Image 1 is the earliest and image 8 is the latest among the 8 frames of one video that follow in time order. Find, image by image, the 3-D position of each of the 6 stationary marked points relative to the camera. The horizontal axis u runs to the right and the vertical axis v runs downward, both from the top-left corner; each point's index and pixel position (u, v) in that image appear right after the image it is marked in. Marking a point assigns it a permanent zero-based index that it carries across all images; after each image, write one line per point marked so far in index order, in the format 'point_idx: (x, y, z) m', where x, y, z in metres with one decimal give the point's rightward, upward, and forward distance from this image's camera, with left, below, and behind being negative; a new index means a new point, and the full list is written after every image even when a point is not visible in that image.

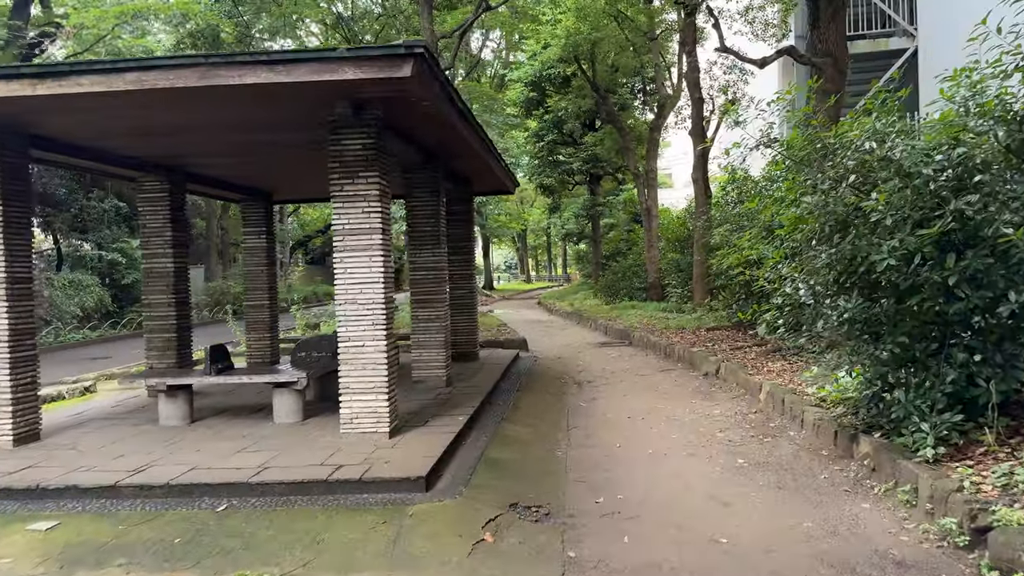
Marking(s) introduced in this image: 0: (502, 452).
0: (-0.1, -1.2, +5.8) m
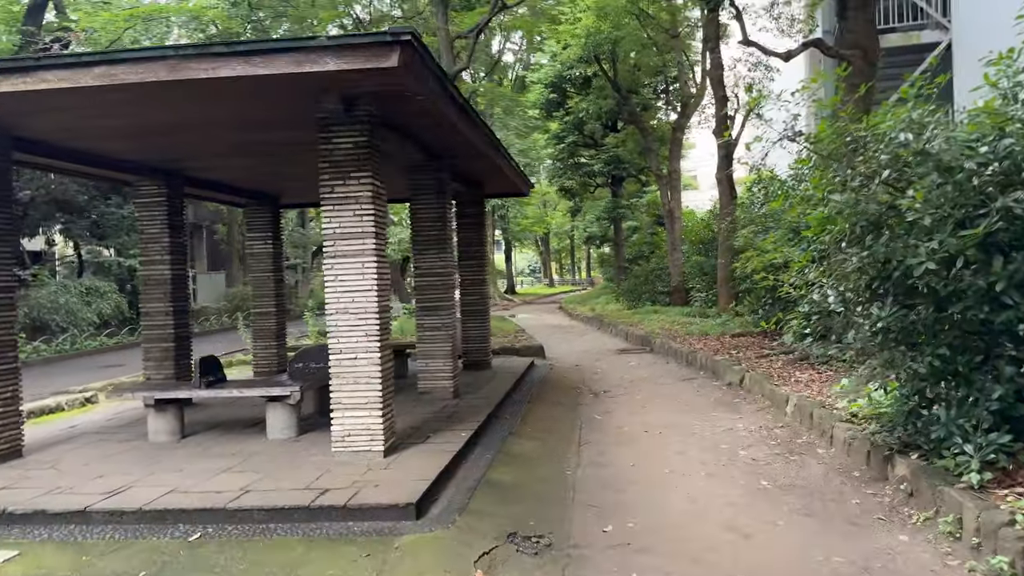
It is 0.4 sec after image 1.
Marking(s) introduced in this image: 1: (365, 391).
0: (-0.1, -1.2, +5.4) m
1: (-0.9, -0.7, +5.2) m
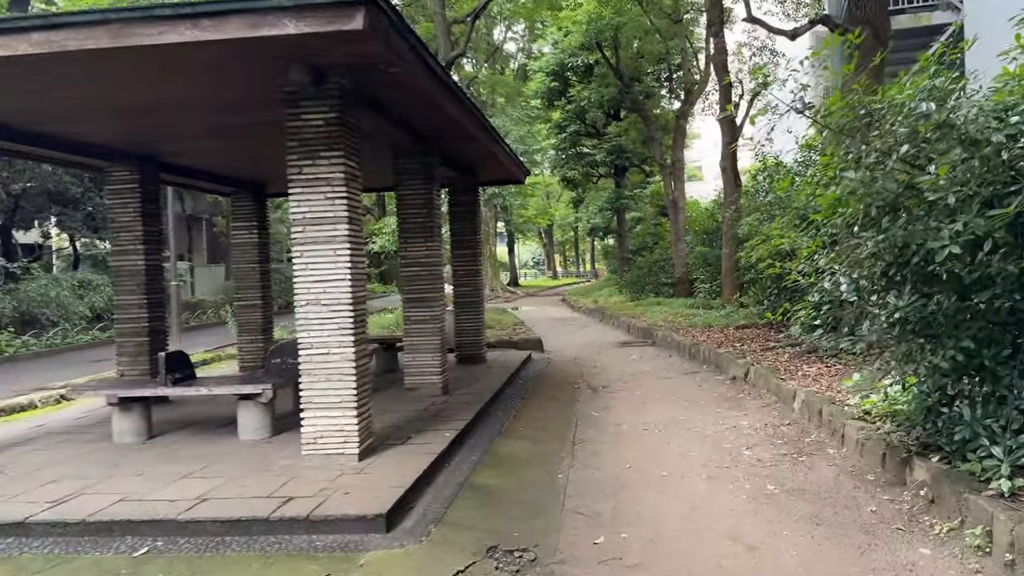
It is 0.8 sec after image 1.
0: (-0.1, -1.1, +5.0) m
1: (-1.0, -0.6, +4.8) m
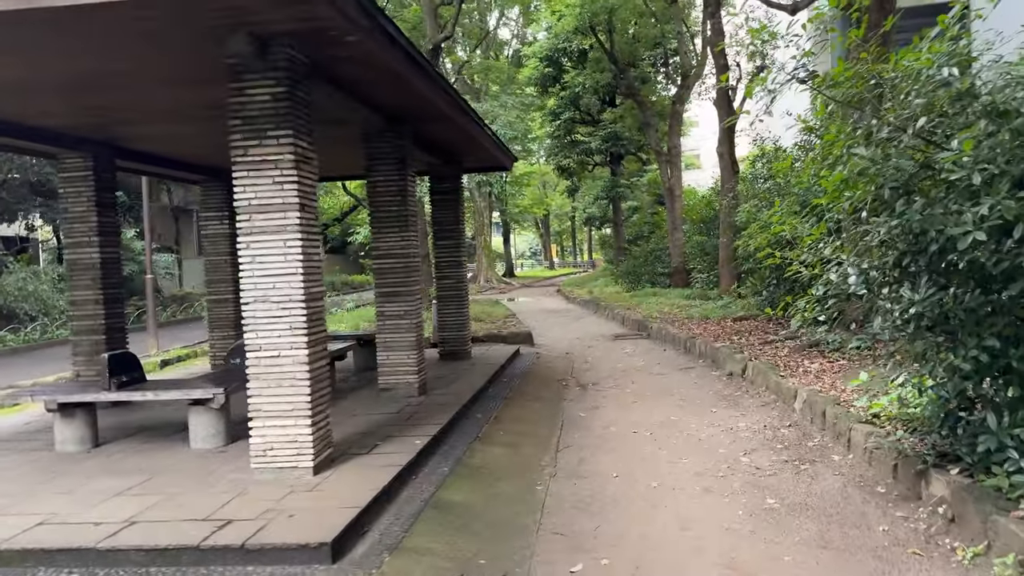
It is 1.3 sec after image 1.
0: (-0.3, -1.1, +4.5) m
1: (-1.2, -0.6, +4.4) m
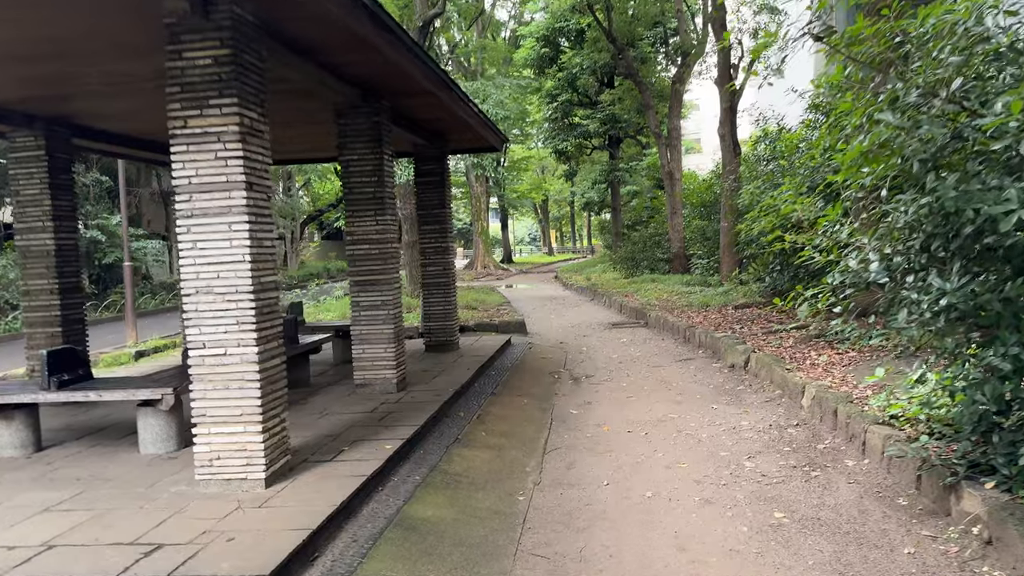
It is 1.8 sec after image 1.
0: (-0.4, -1.1, +4.1) m
1: (-1.3, -0.5, +3.9) m
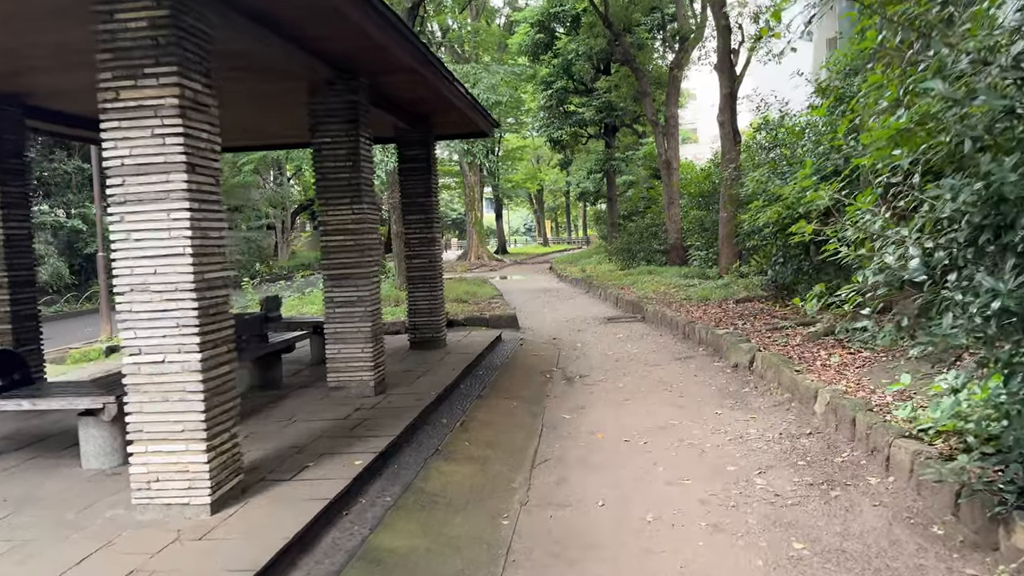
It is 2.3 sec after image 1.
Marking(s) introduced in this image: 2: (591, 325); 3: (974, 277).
0: (-0.5, -1.0, +3.6) m
1: (-1.4, -0.5, +3.4) m
2: (+1.1, -0.5, +11.6) m
3: (+1.7, 0.0, +3.0) m
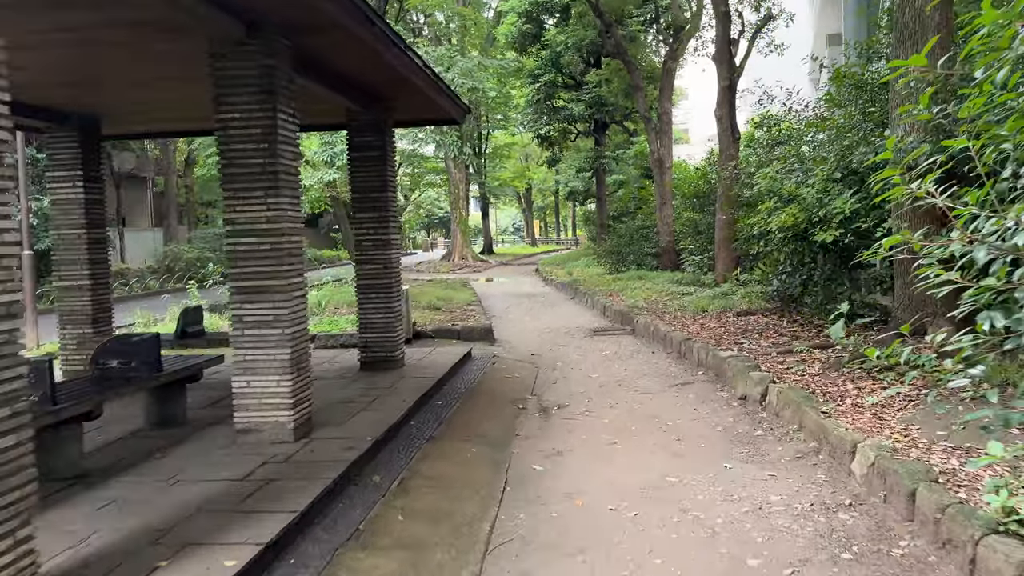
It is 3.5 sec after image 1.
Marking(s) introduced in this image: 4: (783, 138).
0: (-0.7, -1.1, +2.4) m
1: (-1.6, -0.6, +2.2) m
2: (+0.8, -0.6, +10.4) m
3: (+1.5, -0.1, +1.8) m
4: (+3.4, +1.9, +10.5) m
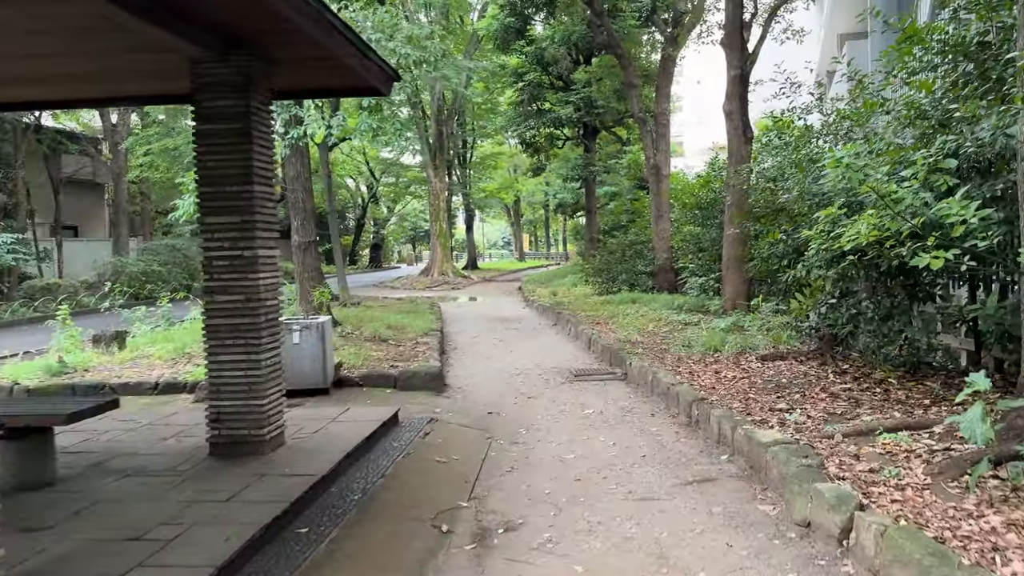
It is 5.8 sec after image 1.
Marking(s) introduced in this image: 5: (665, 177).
0: (-1.1, -1.3, 0.0) m
1: (-1.9, -0.8, -0.2) m
2: (+0.4, -1.0, +8.0) m
3: (+1.1, -0.3, -0.5) m
4: (+3.0, +1.6, +8.2) m
5: (+2.8, +2.0, +14.6) m
